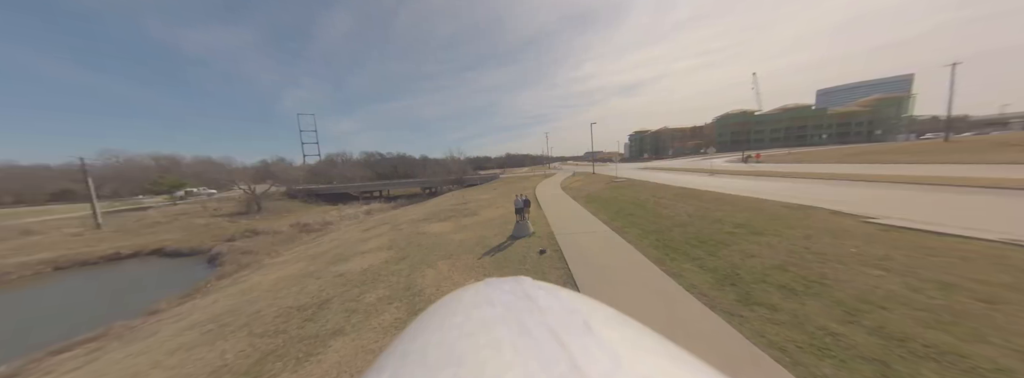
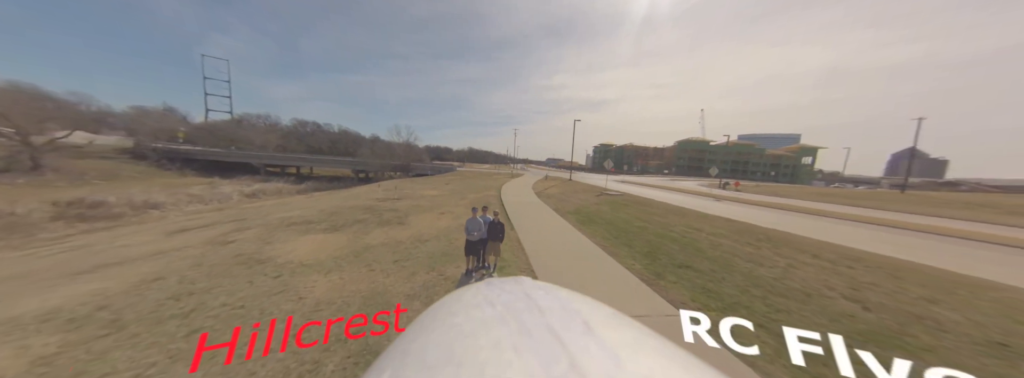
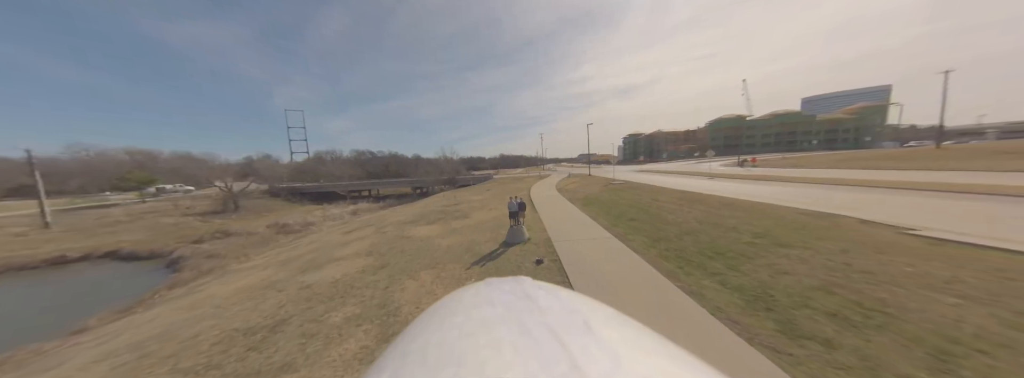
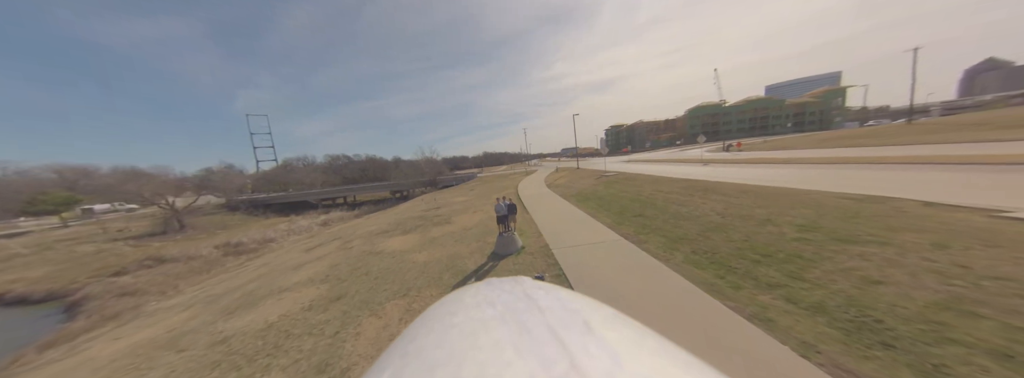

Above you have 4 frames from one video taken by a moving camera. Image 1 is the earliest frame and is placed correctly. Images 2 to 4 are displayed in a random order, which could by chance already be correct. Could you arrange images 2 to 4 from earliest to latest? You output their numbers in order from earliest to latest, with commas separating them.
3, 4, 2
